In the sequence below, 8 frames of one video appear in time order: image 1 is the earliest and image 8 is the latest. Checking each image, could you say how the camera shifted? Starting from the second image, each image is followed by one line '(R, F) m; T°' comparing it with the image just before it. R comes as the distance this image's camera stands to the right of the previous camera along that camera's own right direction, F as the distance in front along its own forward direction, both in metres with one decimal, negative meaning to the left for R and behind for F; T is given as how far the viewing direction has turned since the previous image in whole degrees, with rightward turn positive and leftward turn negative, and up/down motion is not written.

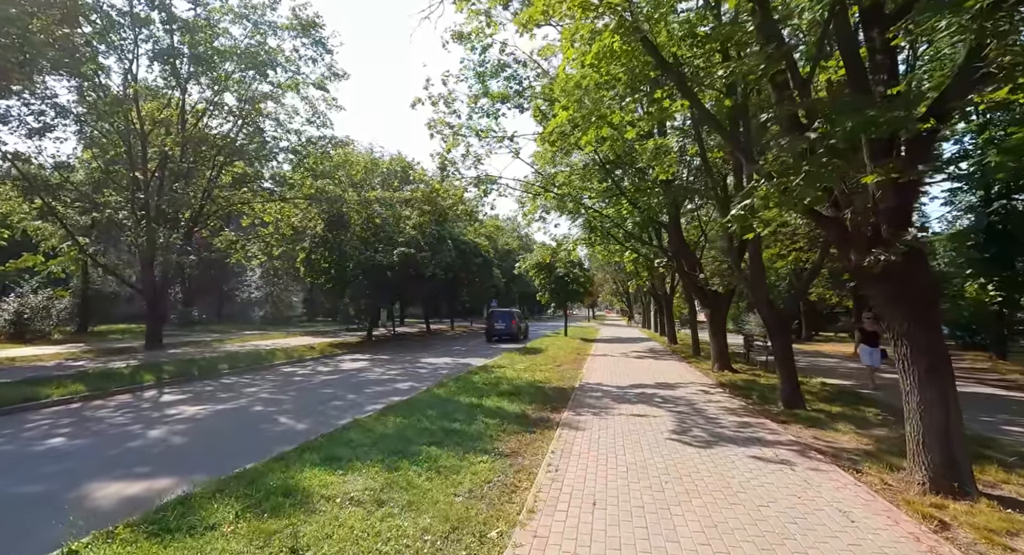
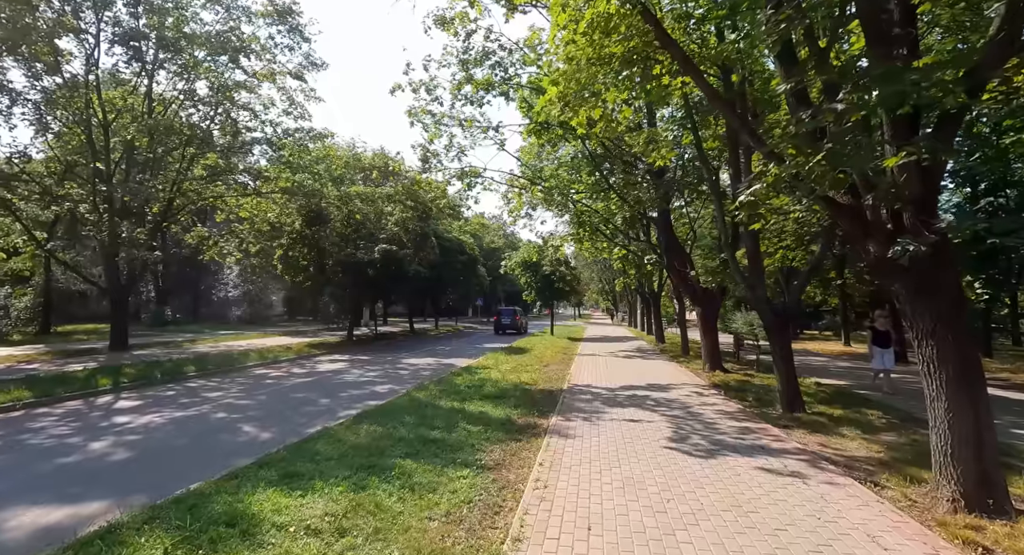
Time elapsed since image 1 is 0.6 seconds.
(0.0, +0.6) m; +2°
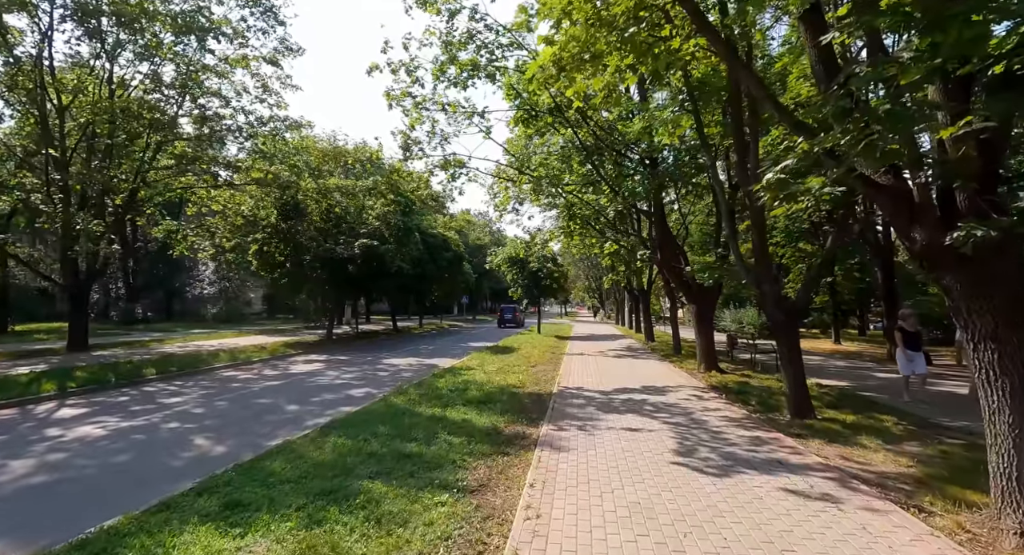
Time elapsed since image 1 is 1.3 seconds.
(0.0, +0.8) m; +2°
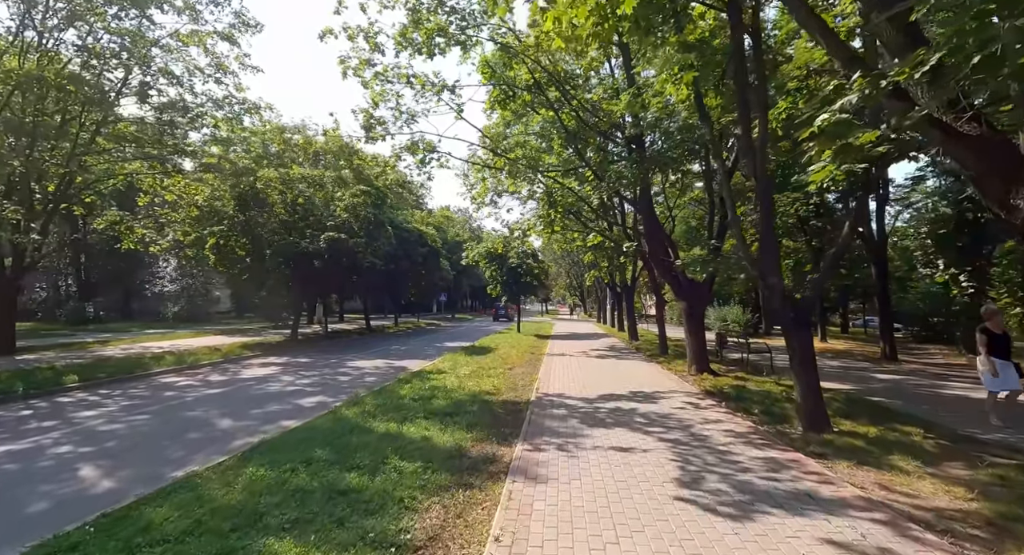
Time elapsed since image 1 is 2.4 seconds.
(+0.2, +1.2) m; +2°
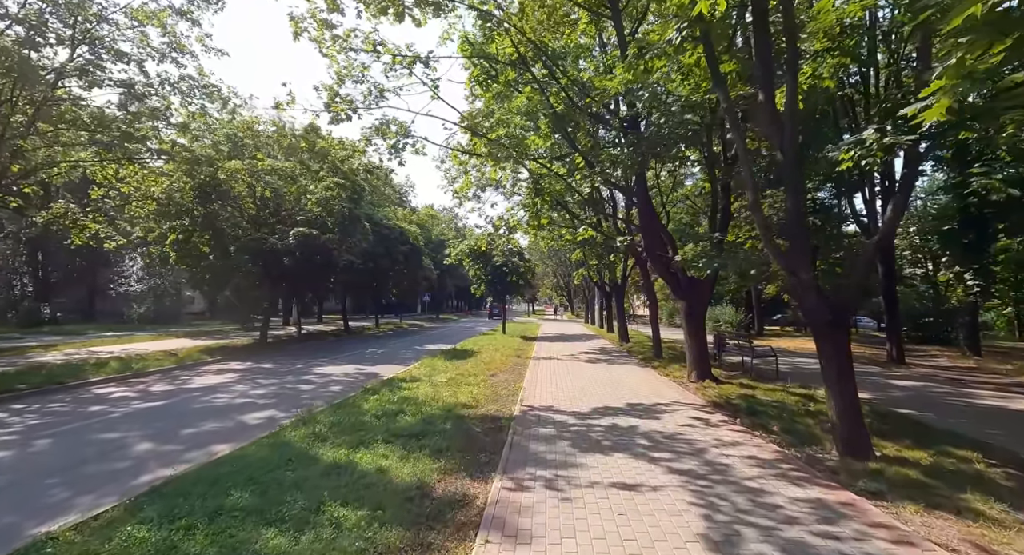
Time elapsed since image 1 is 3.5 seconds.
(+0.1, +1.2) m; +2°
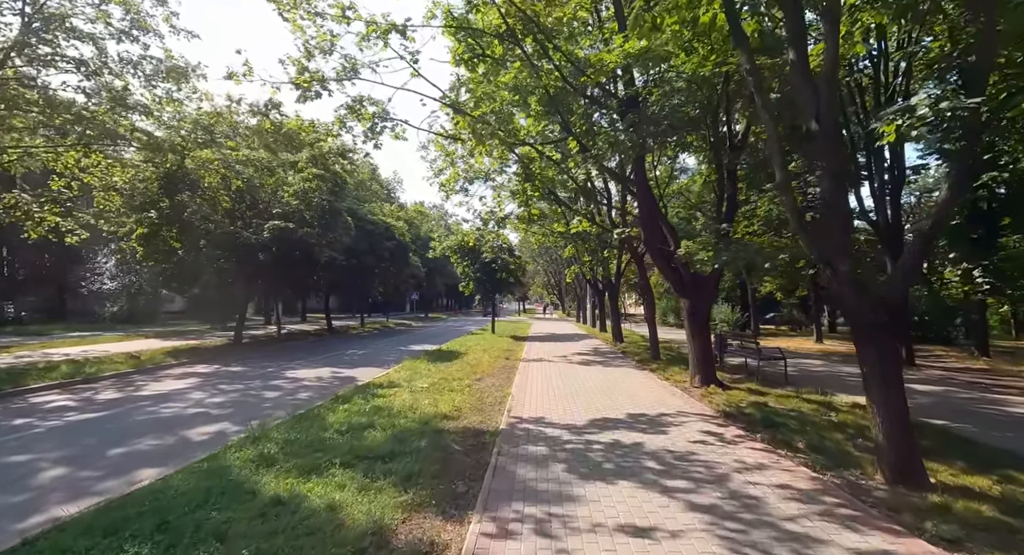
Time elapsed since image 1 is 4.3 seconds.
(+0.1, +1.0) m; +1°
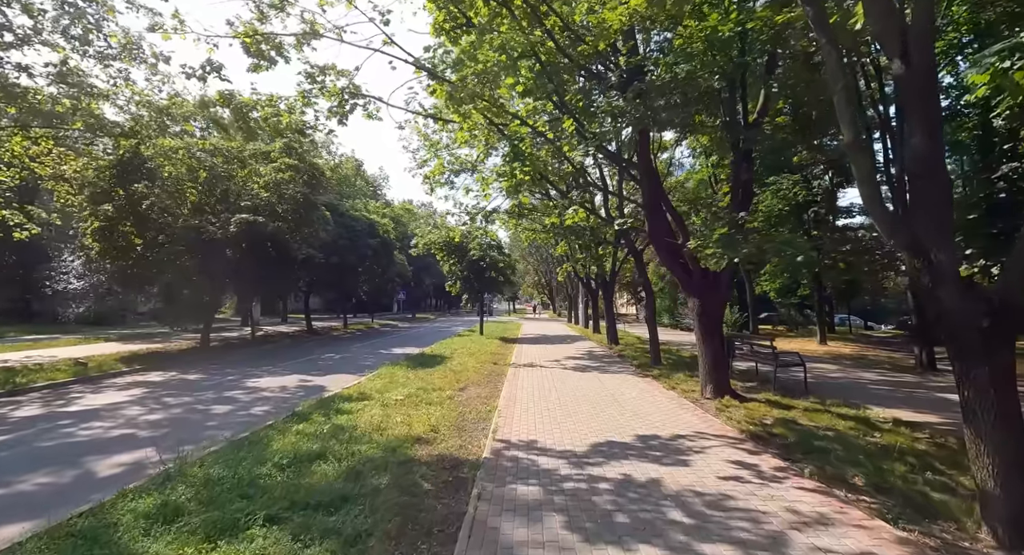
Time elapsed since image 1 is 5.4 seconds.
(+0.1, +1.3) m; +1°
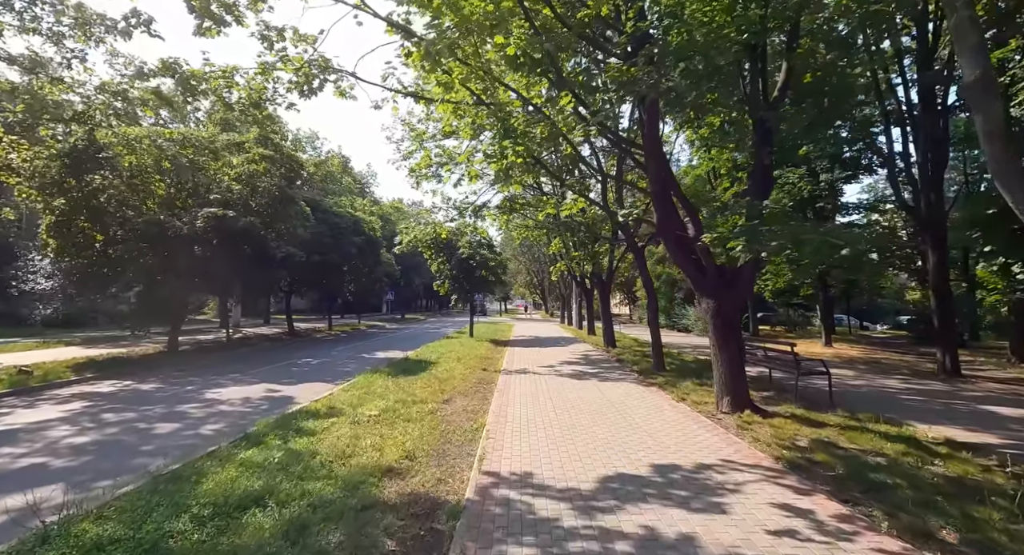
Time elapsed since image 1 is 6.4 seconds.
(0.0, +1.1) m; +1°
